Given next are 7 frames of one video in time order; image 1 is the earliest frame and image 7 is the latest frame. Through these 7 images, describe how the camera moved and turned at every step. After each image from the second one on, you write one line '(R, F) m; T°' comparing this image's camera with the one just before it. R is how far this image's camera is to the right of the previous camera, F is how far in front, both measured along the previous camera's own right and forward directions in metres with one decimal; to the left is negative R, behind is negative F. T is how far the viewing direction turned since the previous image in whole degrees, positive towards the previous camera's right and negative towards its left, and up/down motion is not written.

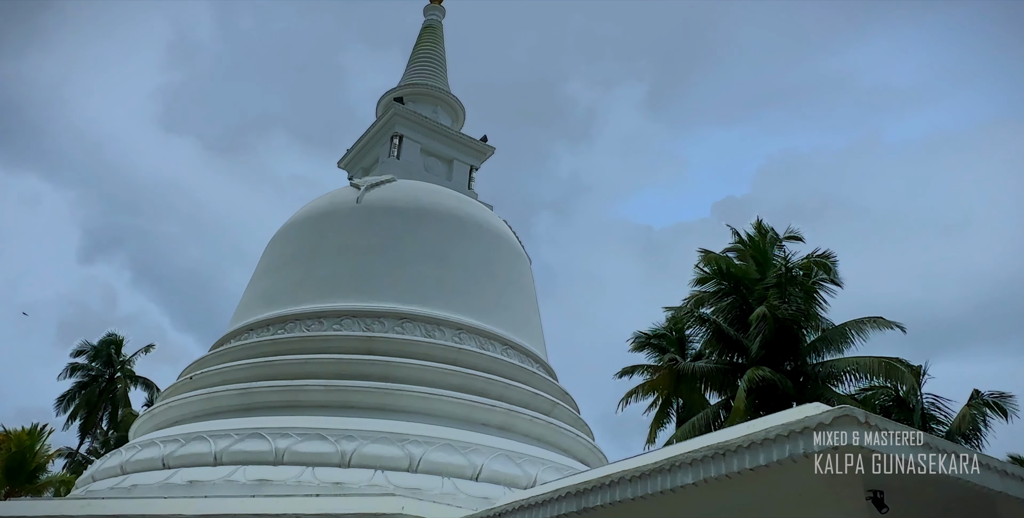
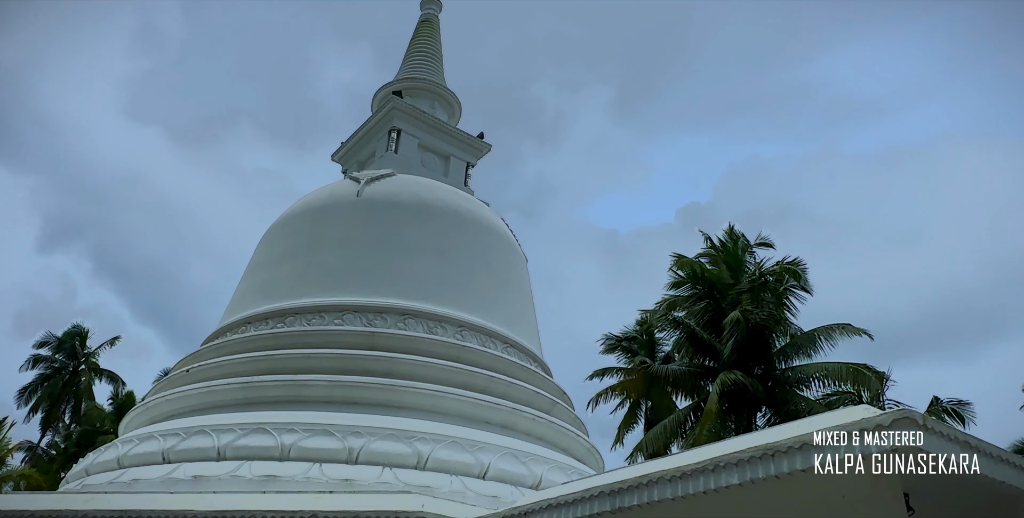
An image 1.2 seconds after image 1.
(-0.4, 0.0) m; +2°
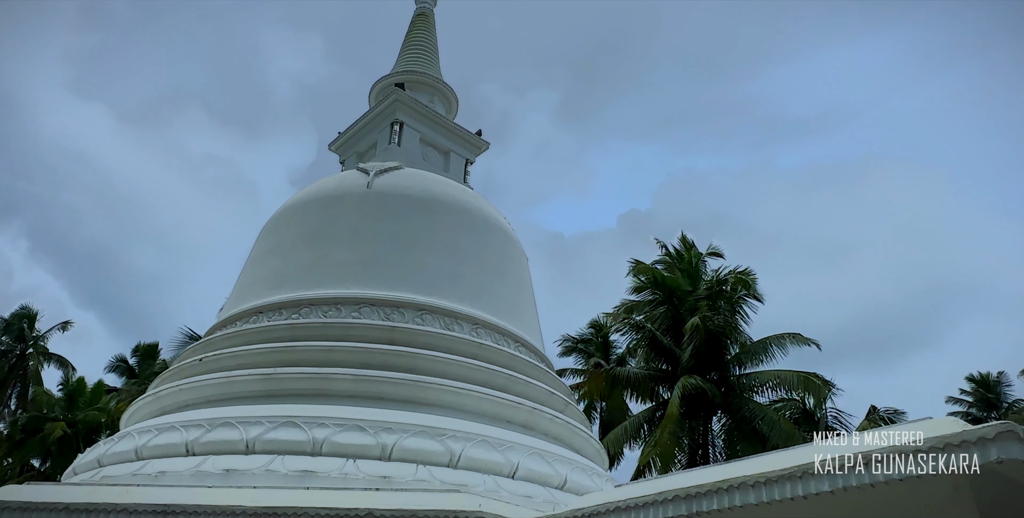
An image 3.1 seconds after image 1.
(-0.7, 0.0) m; +4°
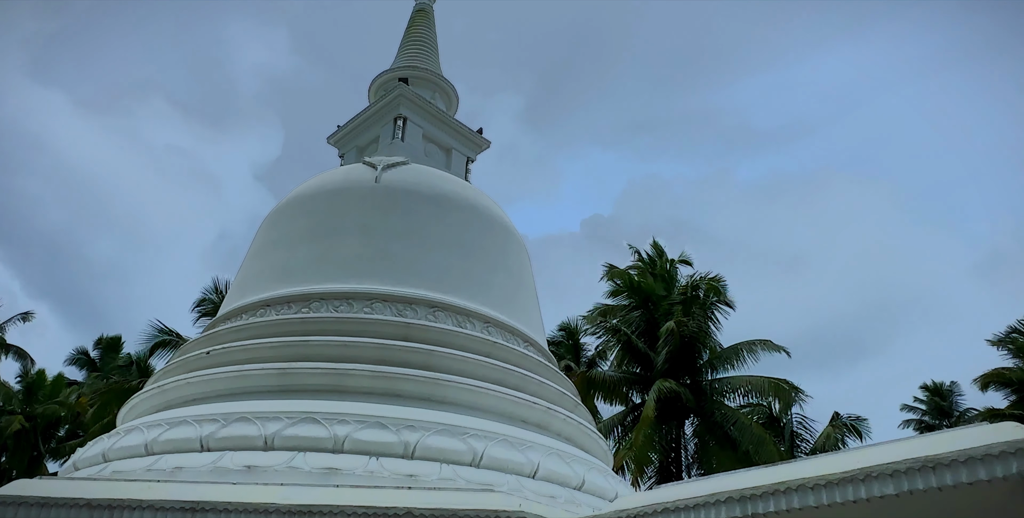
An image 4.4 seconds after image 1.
(-0.5, +0.1) m; +2°
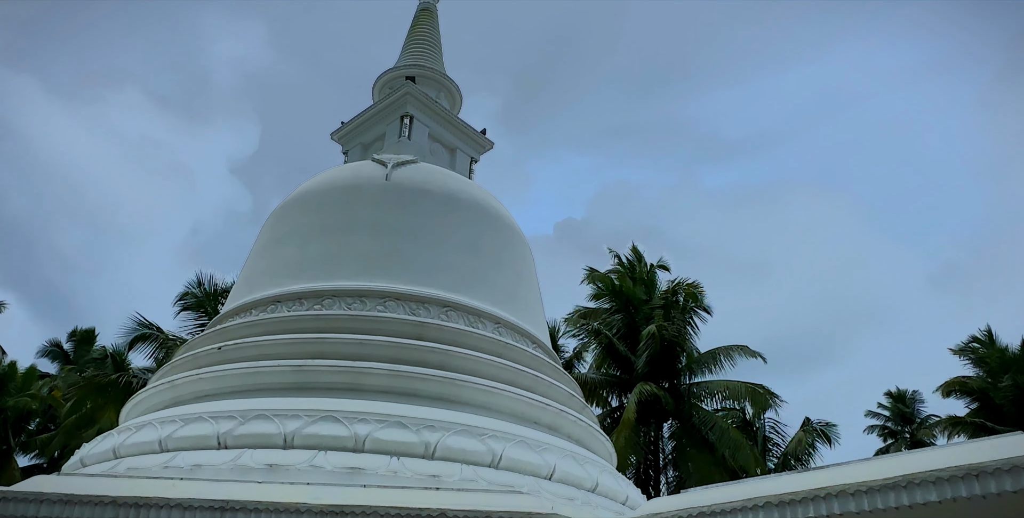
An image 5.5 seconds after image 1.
(-0.4, 0.0) m; +2°
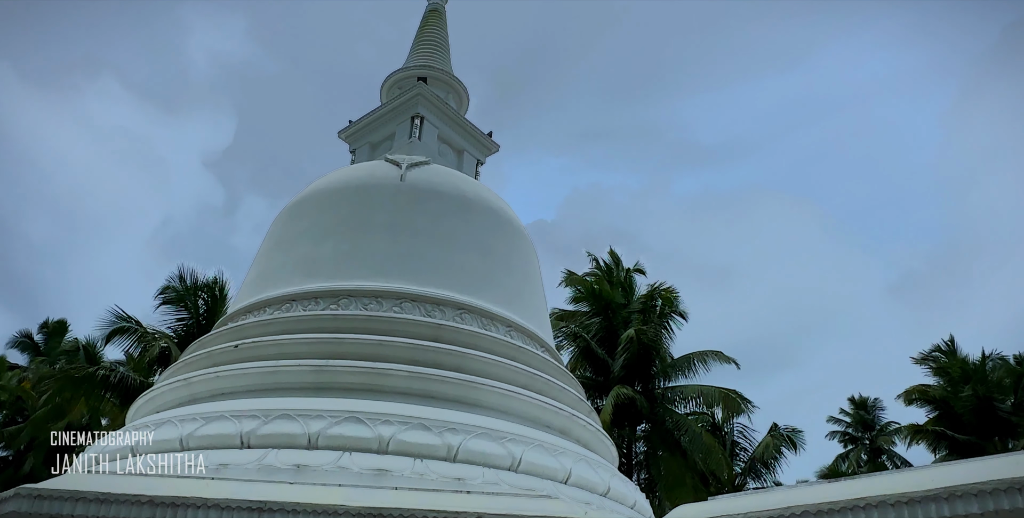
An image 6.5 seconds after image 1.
(-0.4, -0.1) m; +2°
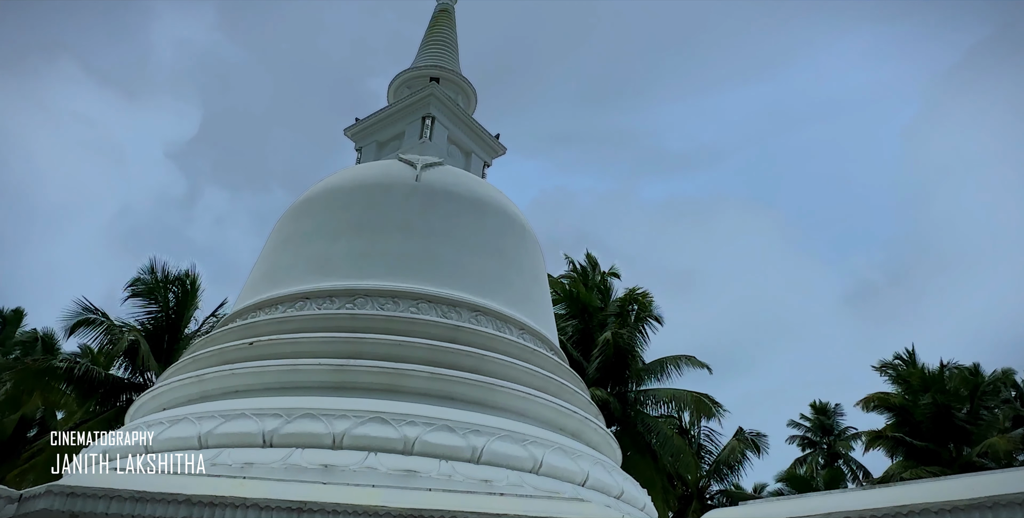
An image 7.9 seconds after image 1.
(-0.5, 0.0) m; +2°
